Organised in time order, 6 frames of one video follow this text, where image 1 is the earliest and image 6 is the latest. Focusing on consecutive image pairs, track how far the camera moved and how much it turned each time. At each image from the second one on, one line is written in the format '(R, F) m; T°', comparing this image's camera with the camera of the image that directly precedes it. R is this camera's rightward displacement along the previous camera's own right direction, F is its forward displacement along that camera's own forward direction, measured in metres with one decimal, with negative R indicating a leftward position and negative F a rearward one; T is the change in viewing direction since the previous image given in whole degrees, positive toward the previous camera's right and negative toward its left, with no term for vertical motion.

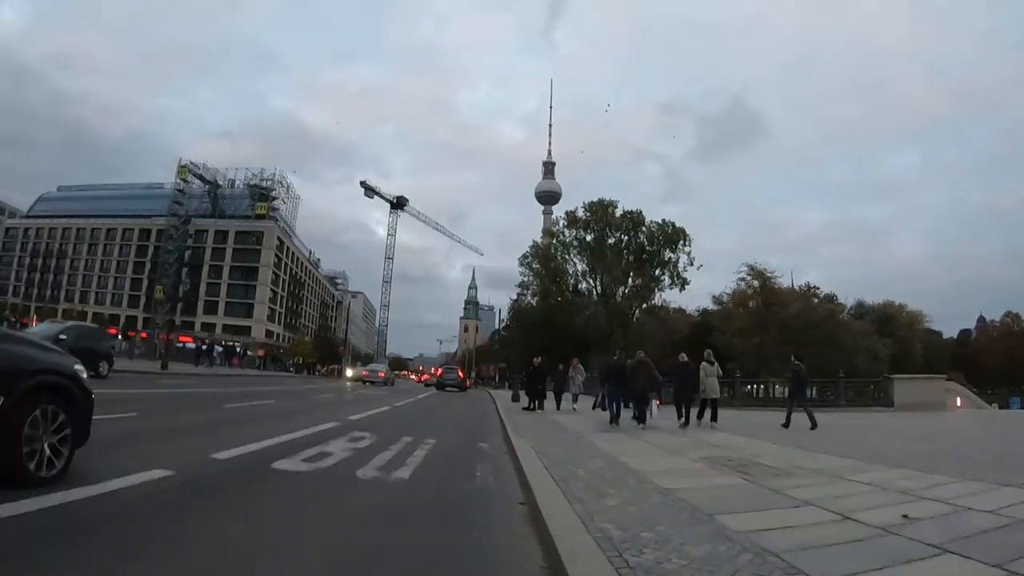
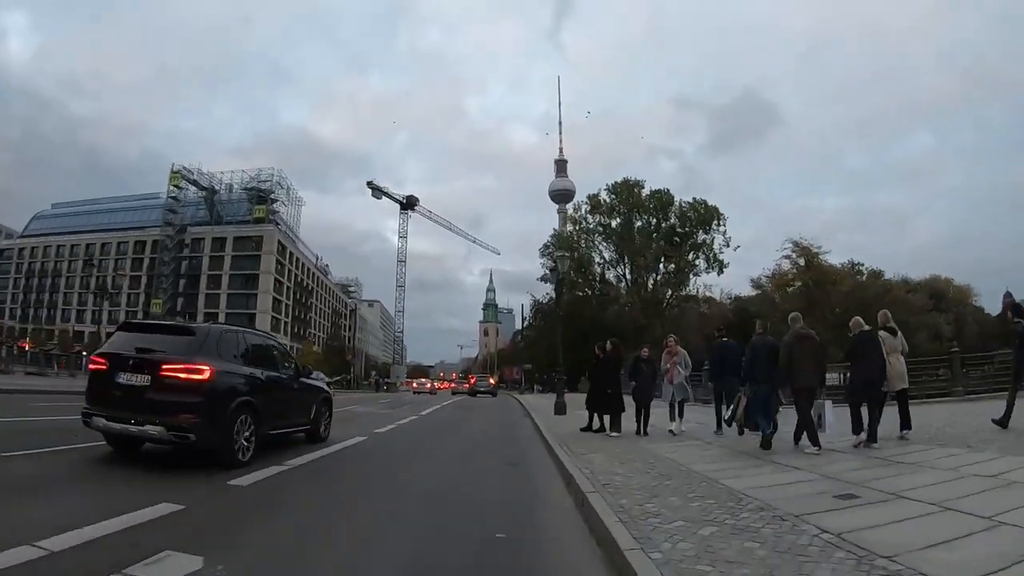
(-0.3, +5.2) m; -1°
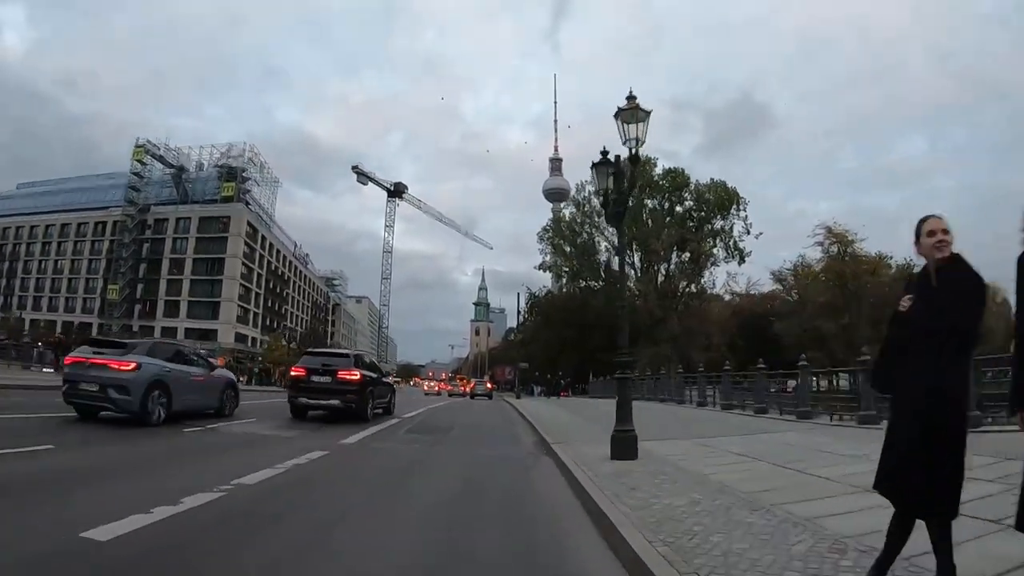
(-0.1, +6.1) m; +1°
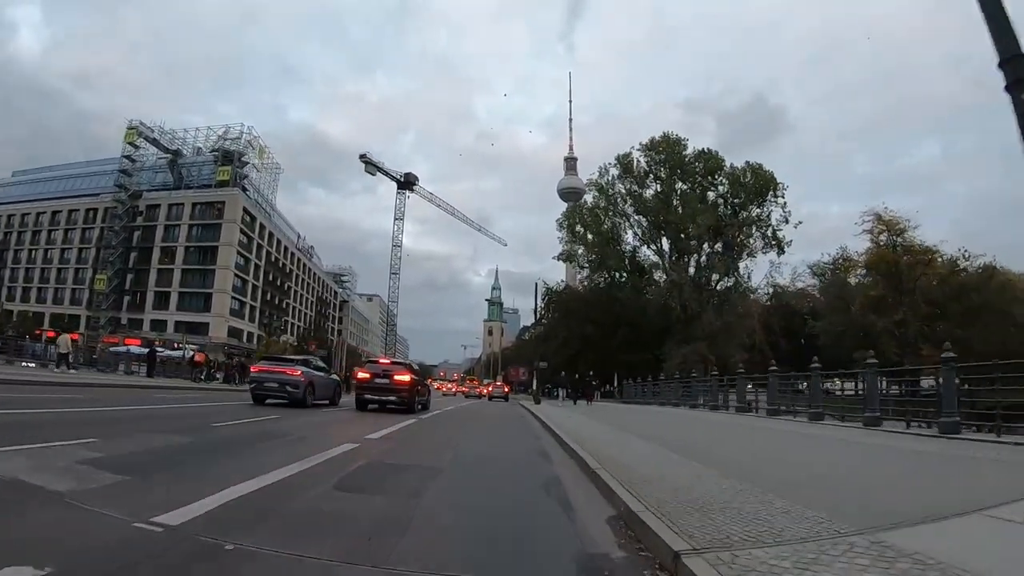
(-0.2, +4.1) m; -1°
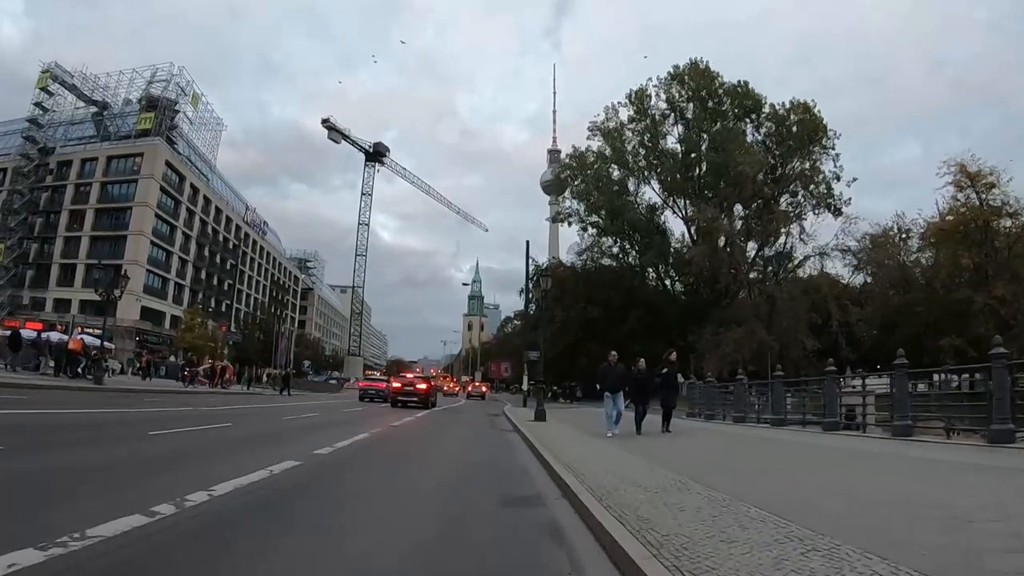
(0.0, +8.9) m; +1°
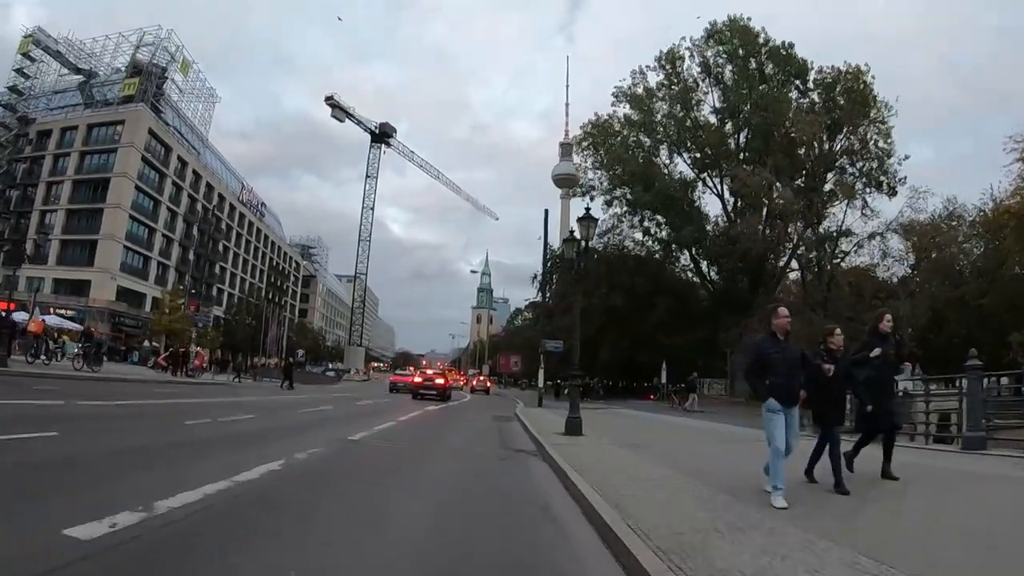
(-0.1, +3.5) m; -1°
